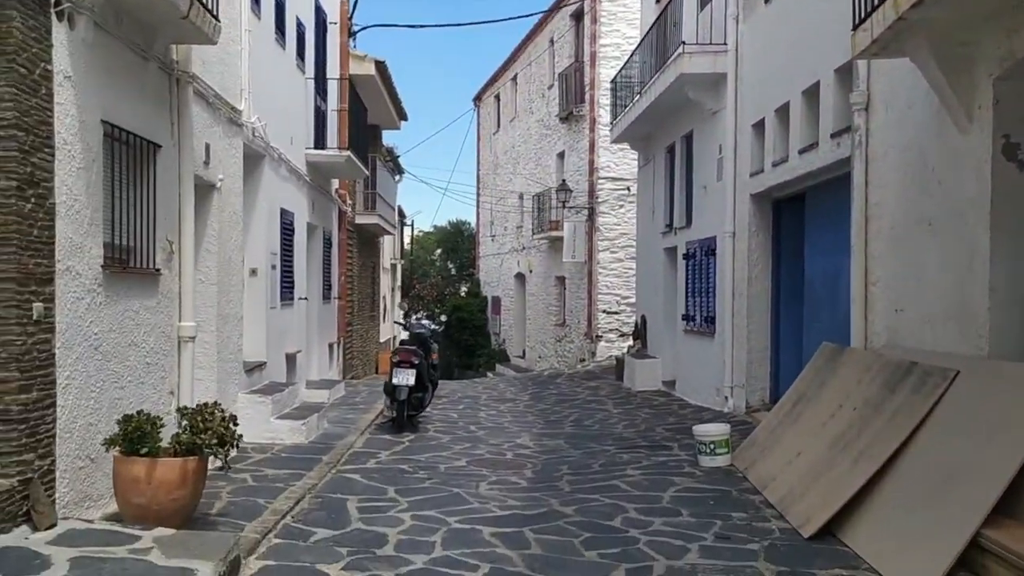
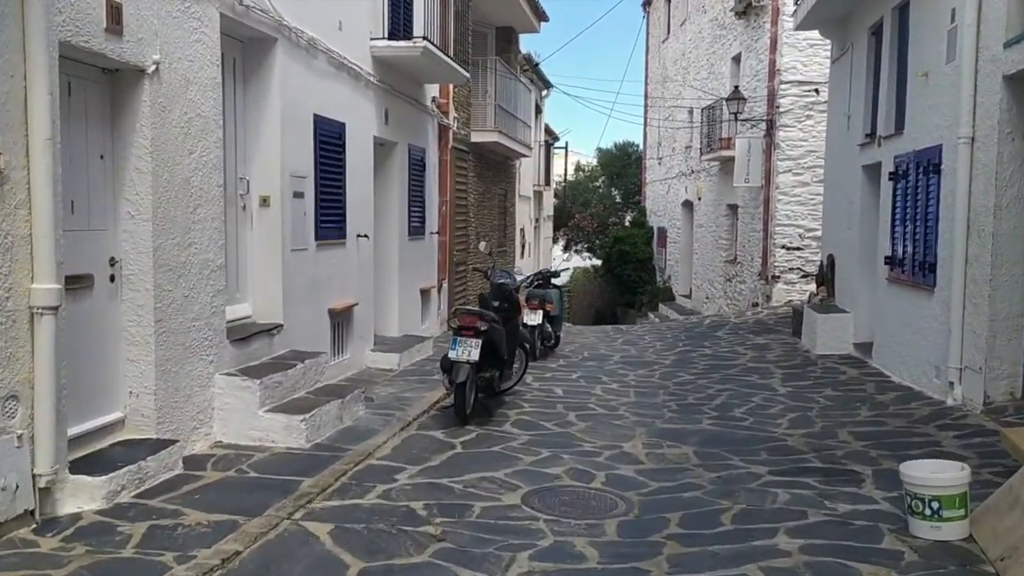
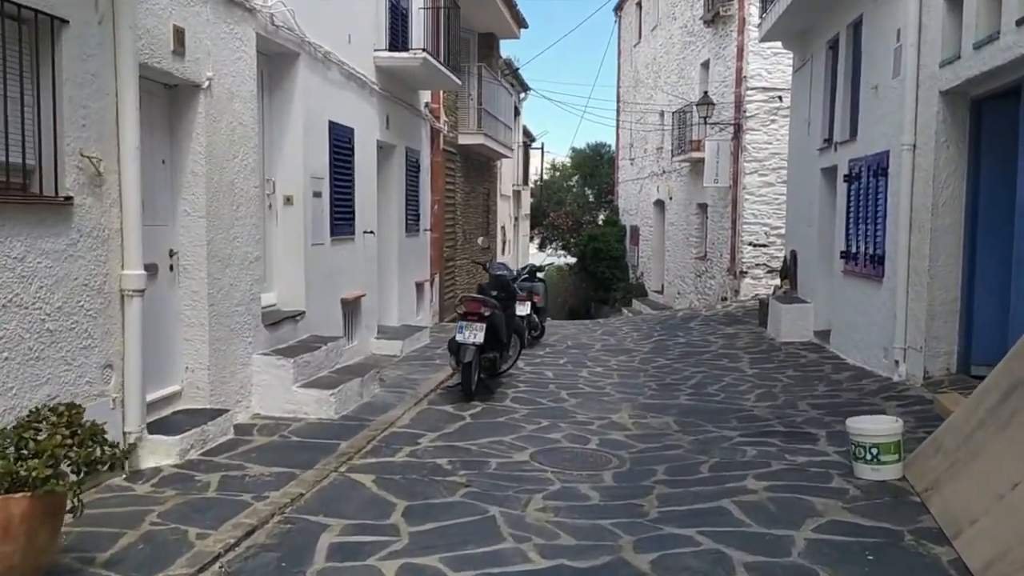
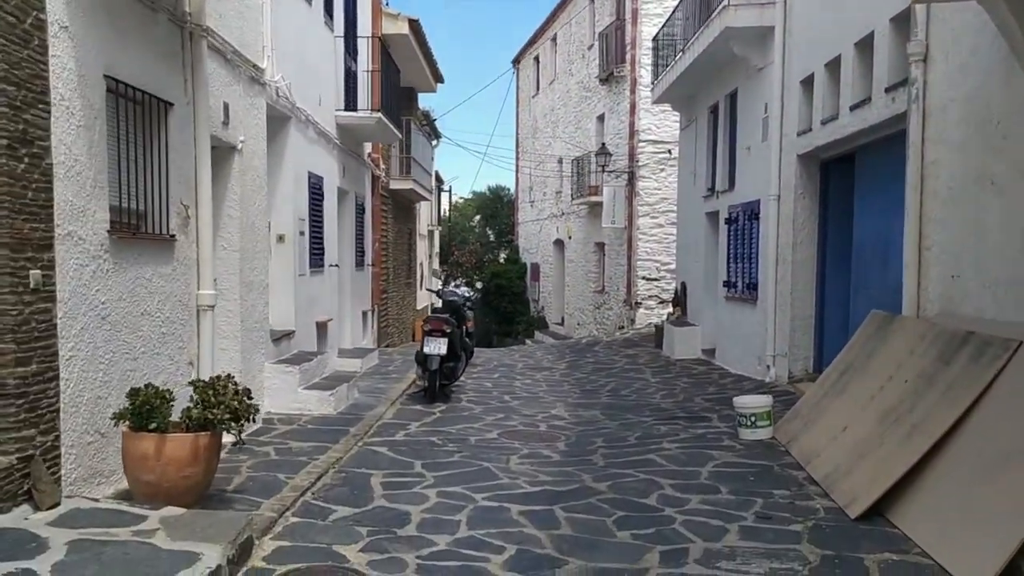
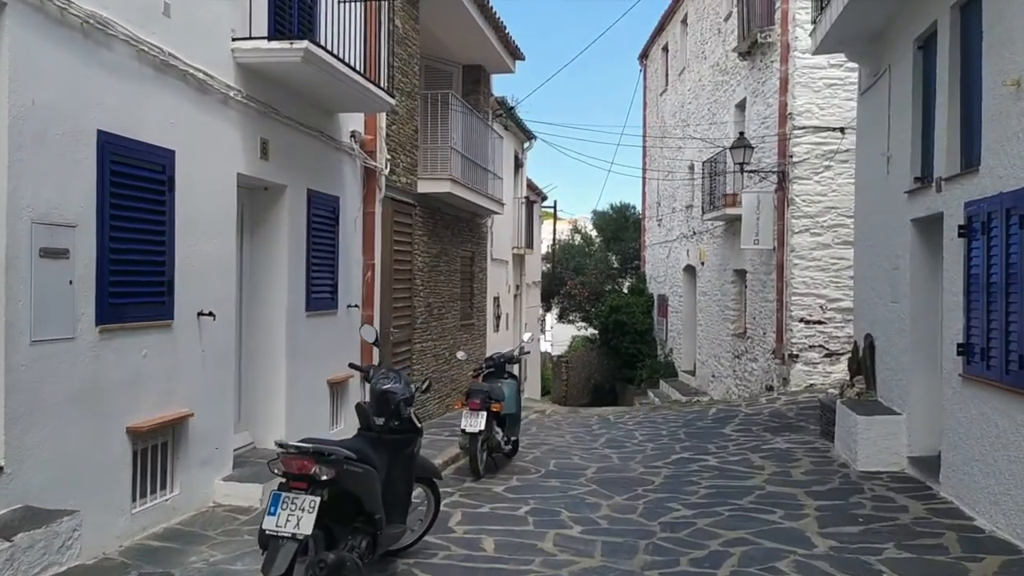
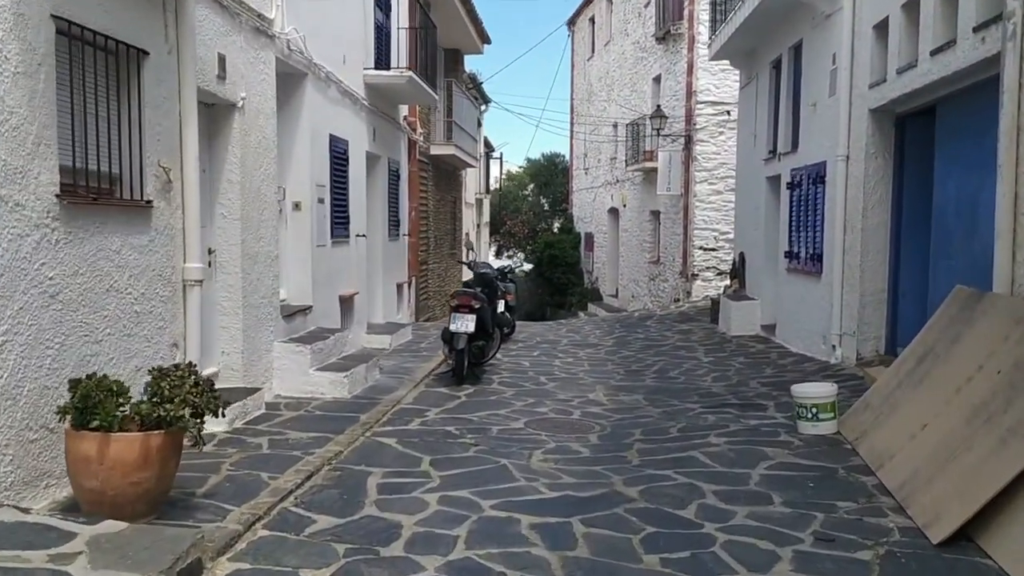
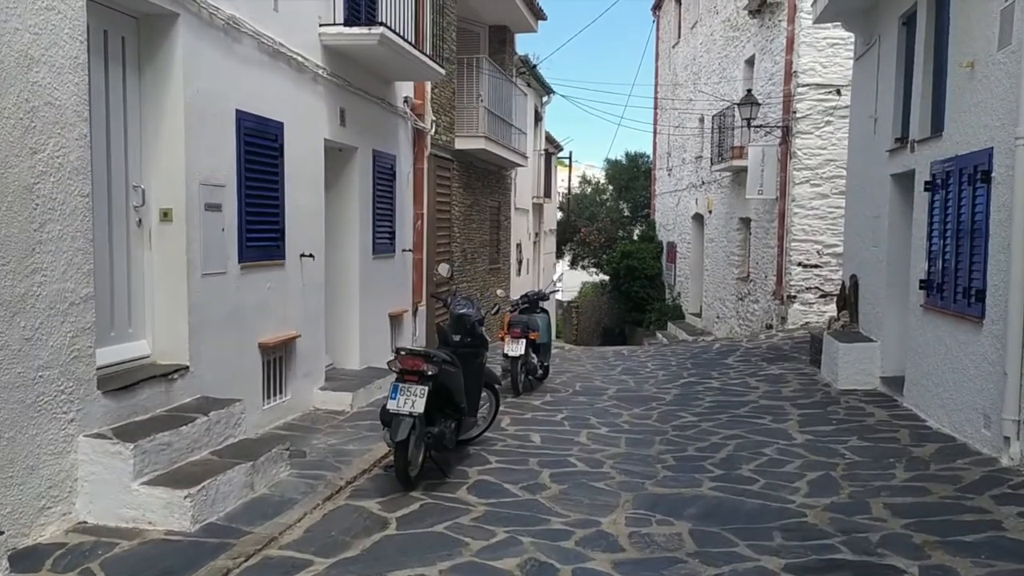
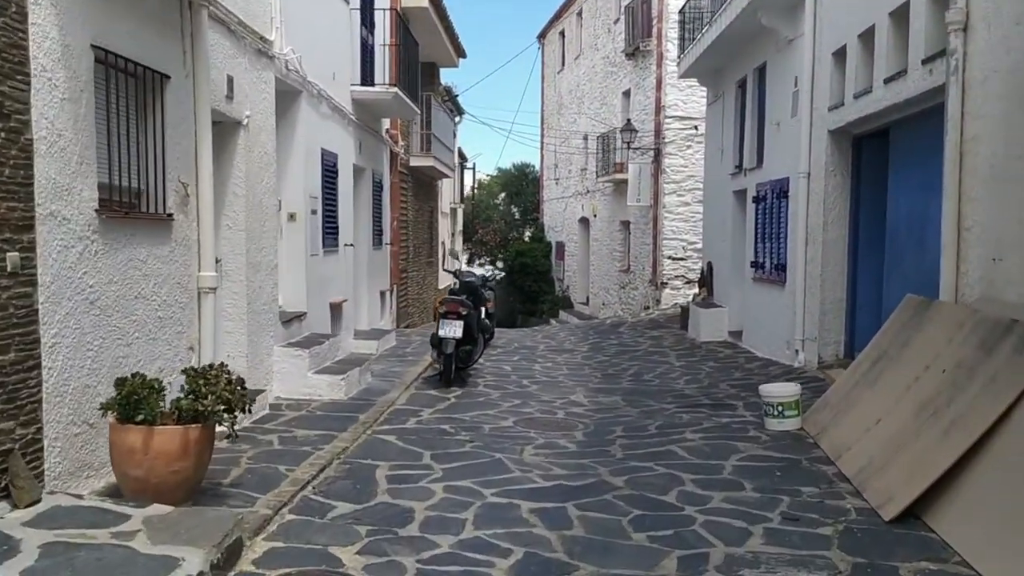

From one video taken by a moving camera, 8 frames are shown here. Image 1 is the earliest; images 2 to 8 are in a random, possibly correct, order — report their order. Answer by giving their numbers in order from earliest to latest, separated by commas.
4, 8, 6, 3, 2, 7, 5
